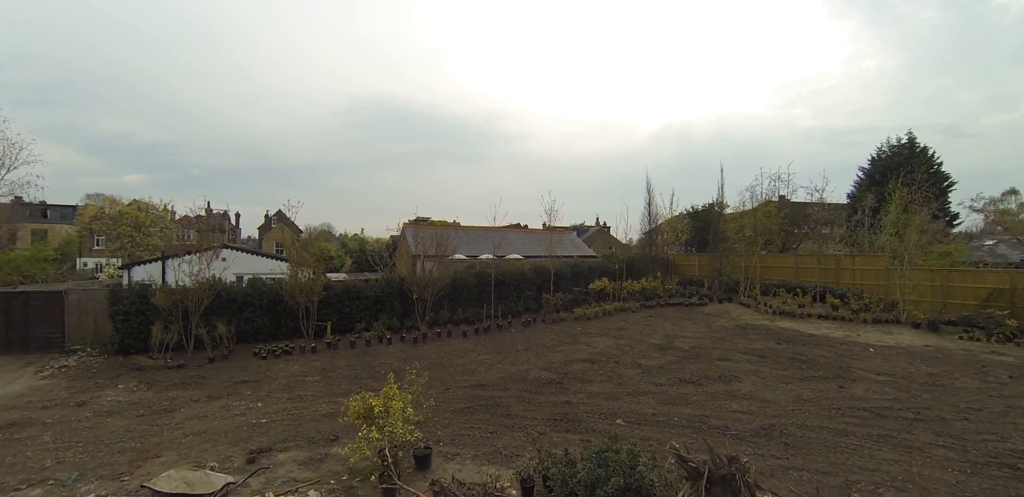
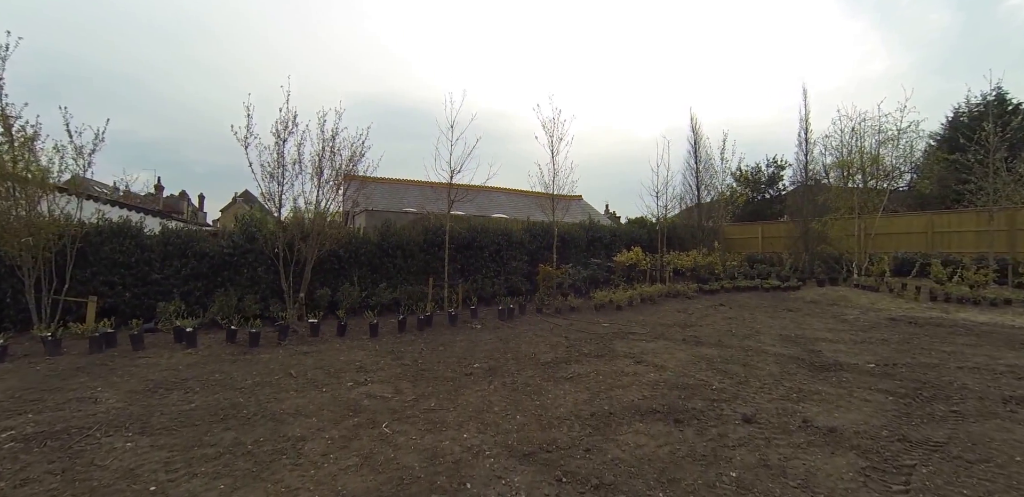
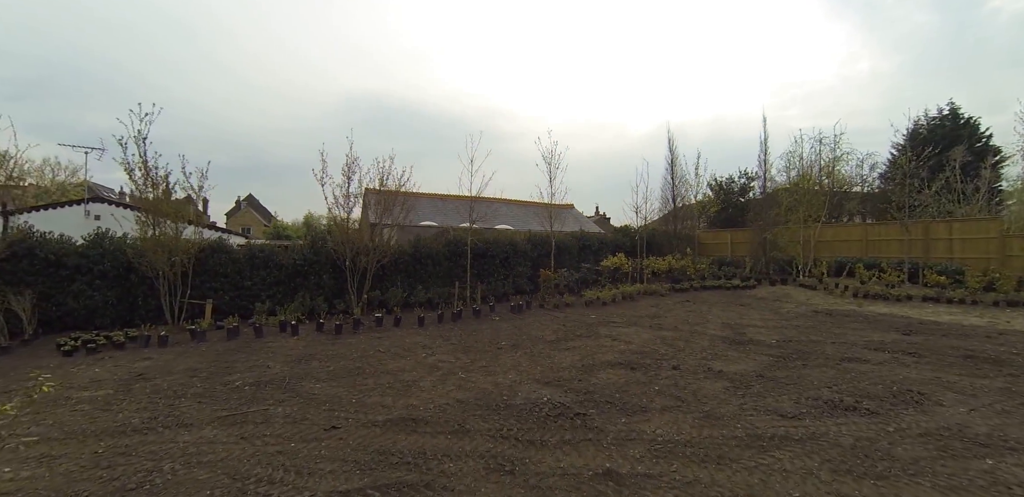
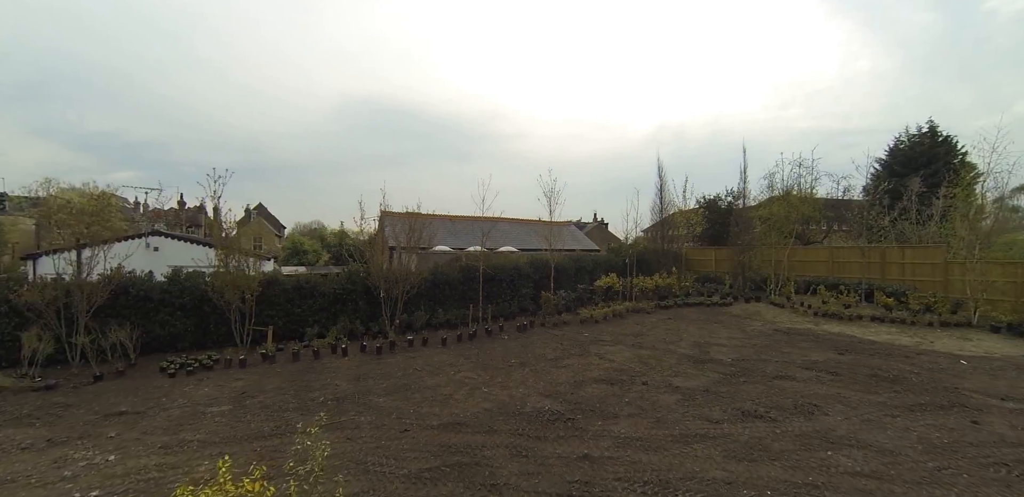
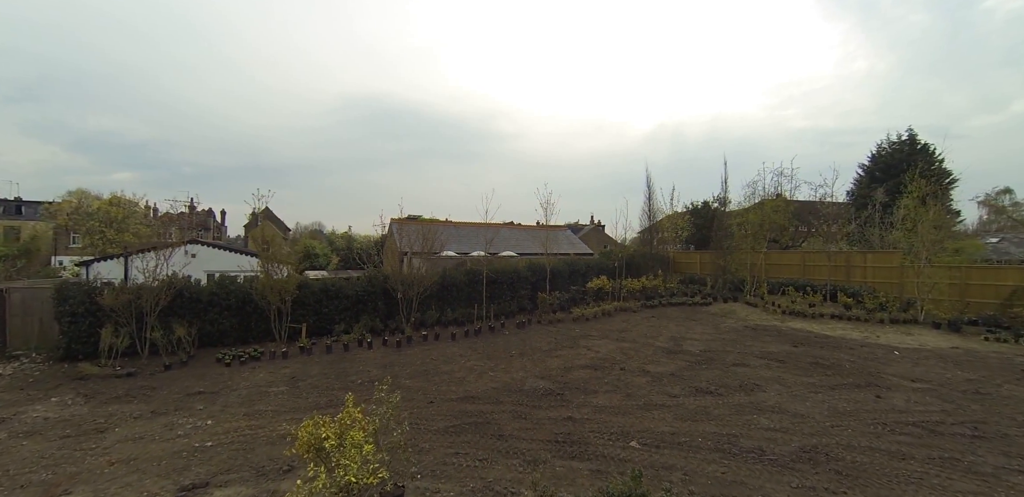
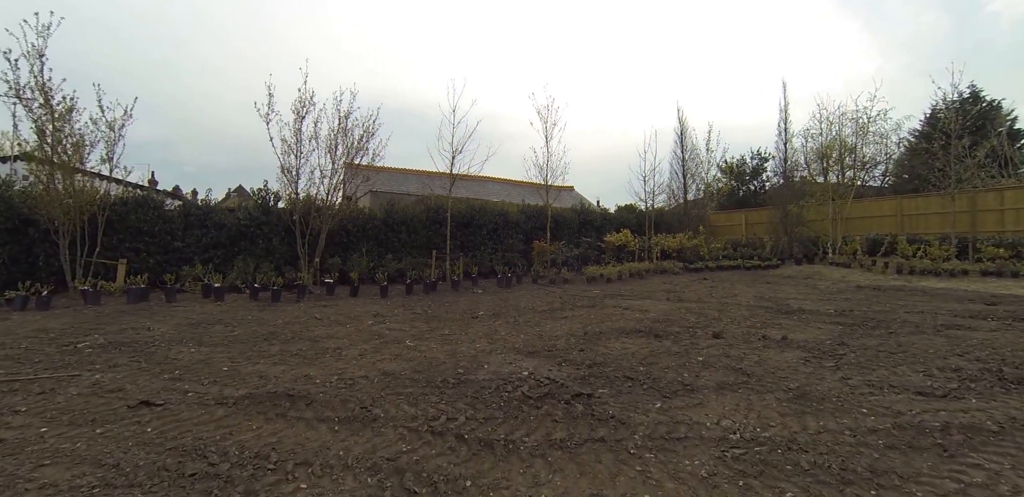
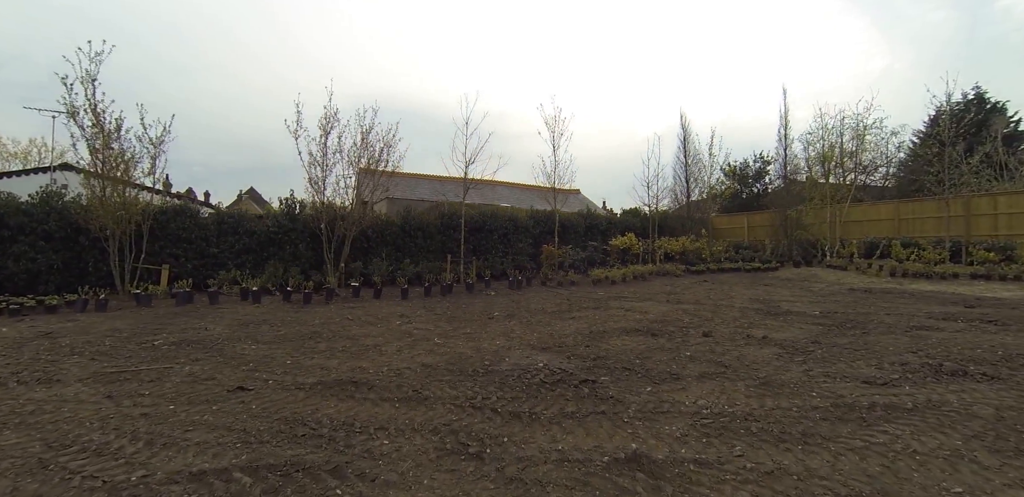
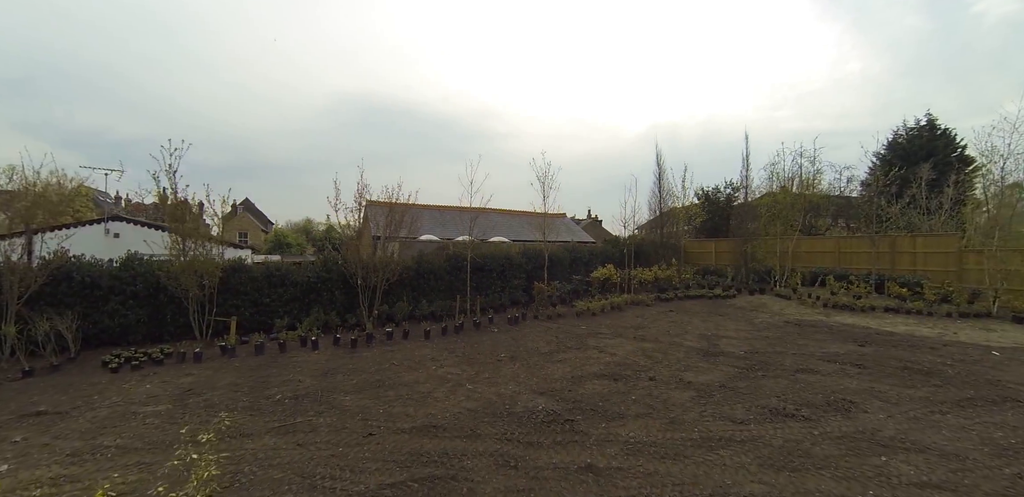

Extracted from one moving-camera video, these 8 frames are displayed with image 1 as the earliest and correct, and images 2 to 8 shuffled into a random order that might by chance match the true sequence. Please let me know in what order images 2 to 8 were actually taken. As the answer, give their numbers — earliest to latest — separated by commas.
5, 4, 8, 3, 7, 6, 2
